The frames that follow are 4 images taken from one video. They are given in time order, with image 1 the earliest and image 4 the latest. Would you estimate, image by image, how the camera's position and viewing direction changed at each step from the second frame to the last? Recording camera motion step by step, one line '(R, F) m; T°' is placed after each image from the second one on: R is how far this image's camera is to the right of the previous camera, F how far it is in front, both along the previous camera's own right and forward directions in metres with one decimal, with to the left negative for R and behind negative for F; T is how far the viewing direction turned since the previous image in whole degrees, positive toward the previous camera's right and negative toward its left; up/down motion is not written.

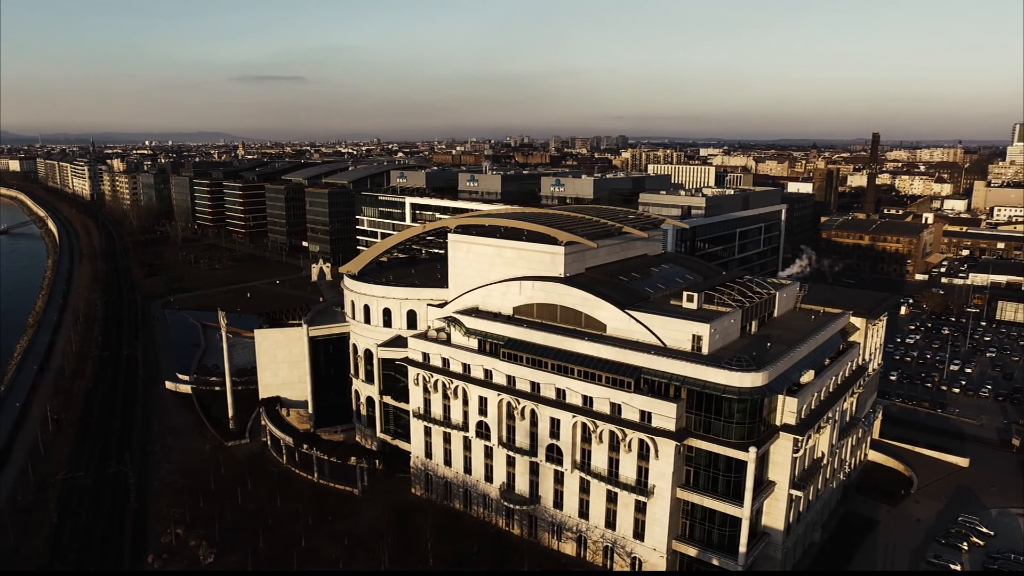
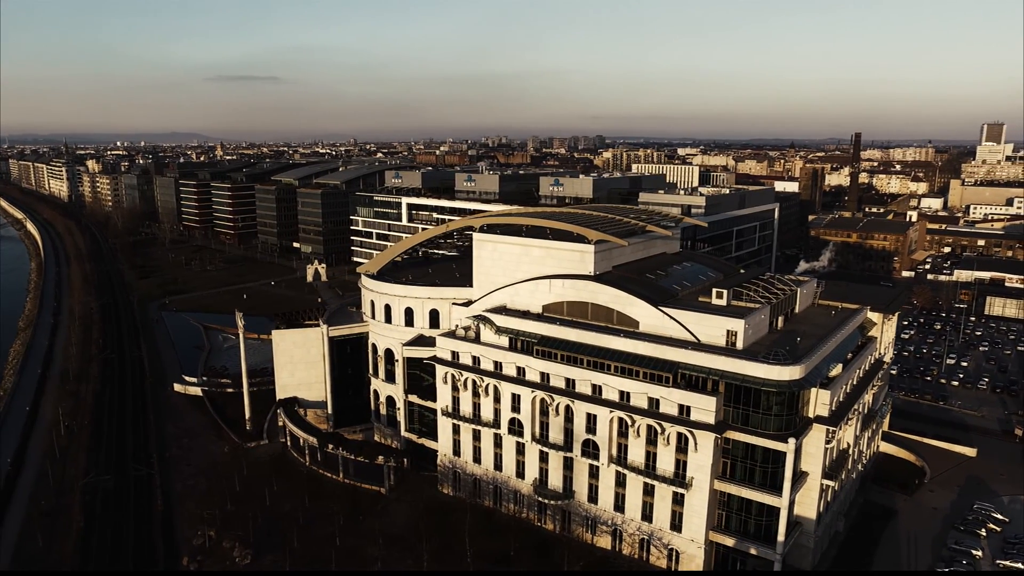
(-3.0, -0.5) m; +2°
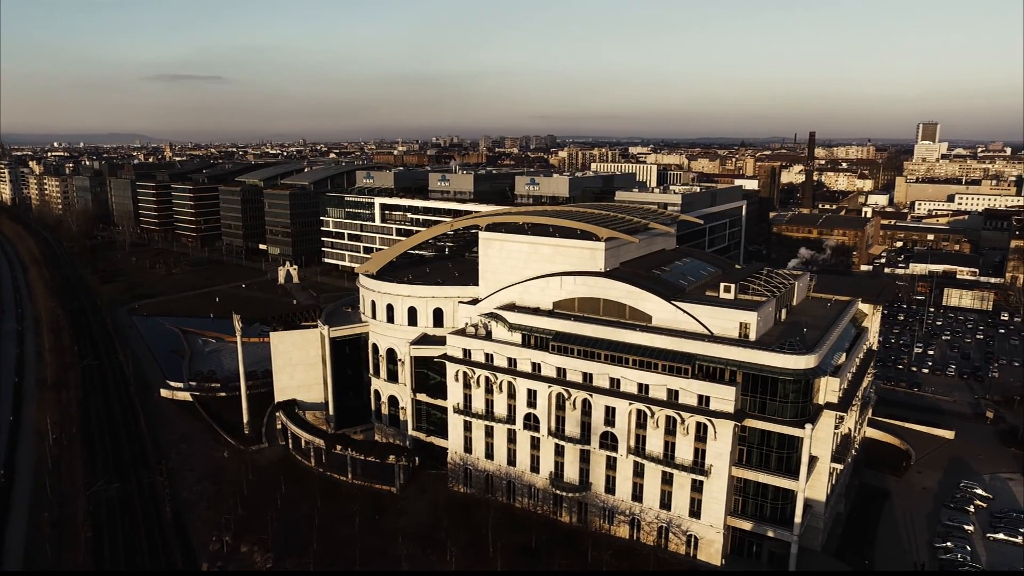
(-3.3, -0.5) m; +4°
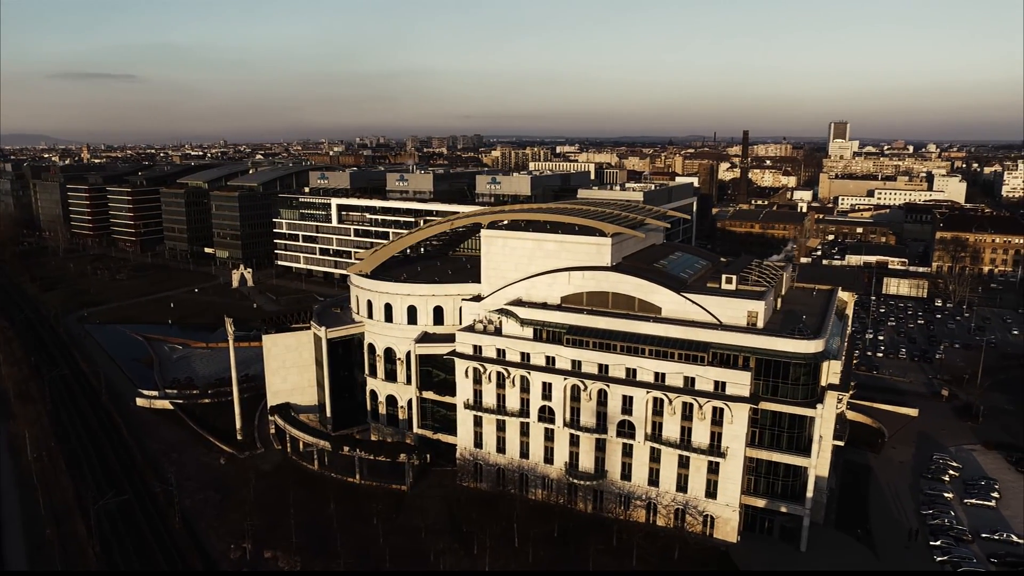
(-4.6, -0.6) m; +5°
